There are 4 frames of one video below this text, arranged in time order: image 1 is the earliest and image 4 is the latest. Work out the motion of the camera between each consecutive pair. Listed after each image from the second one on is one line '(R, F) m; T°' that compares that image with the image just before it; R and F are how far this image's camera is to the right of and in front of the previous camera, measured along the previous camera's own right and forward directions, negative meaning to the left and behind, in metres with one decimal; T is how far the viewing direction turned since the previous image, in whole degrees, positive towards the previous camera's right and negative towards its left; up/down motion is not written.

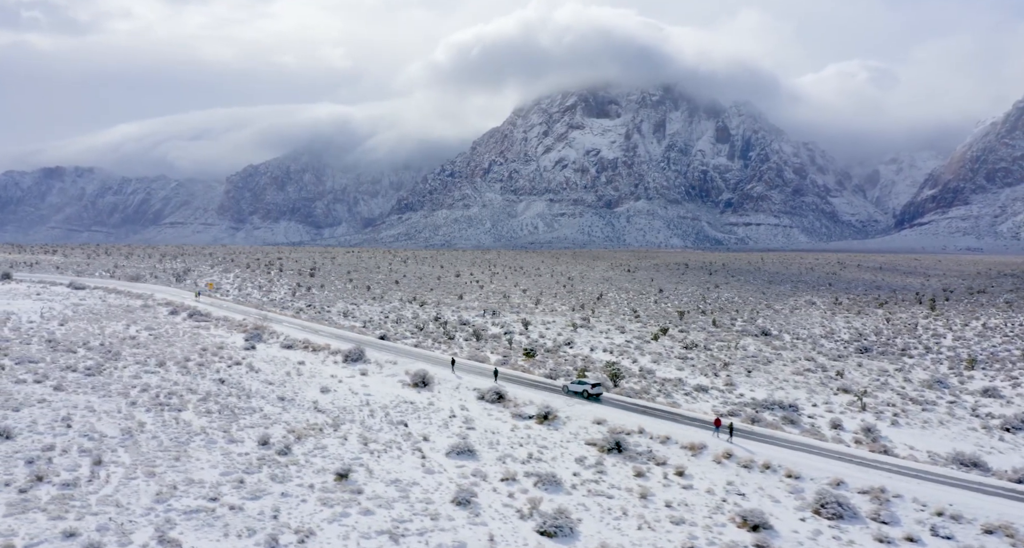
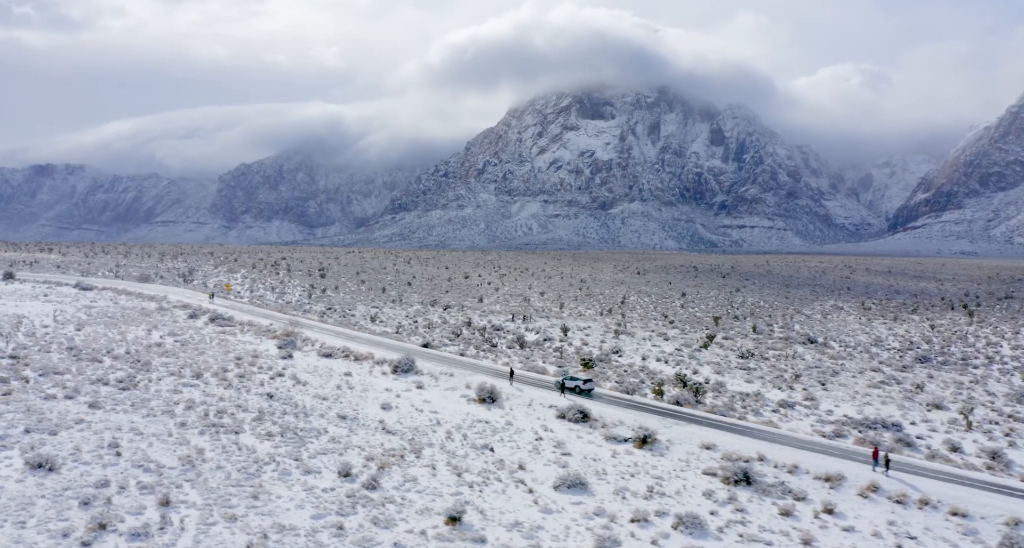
(-2.7, +2.1) m; +1°
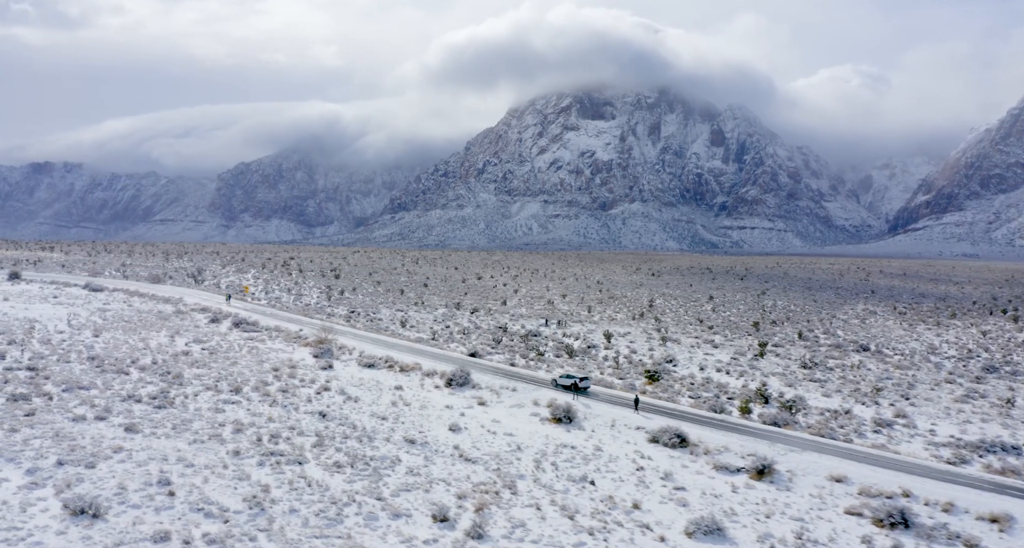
(-2.3, +2.1) m; 0°
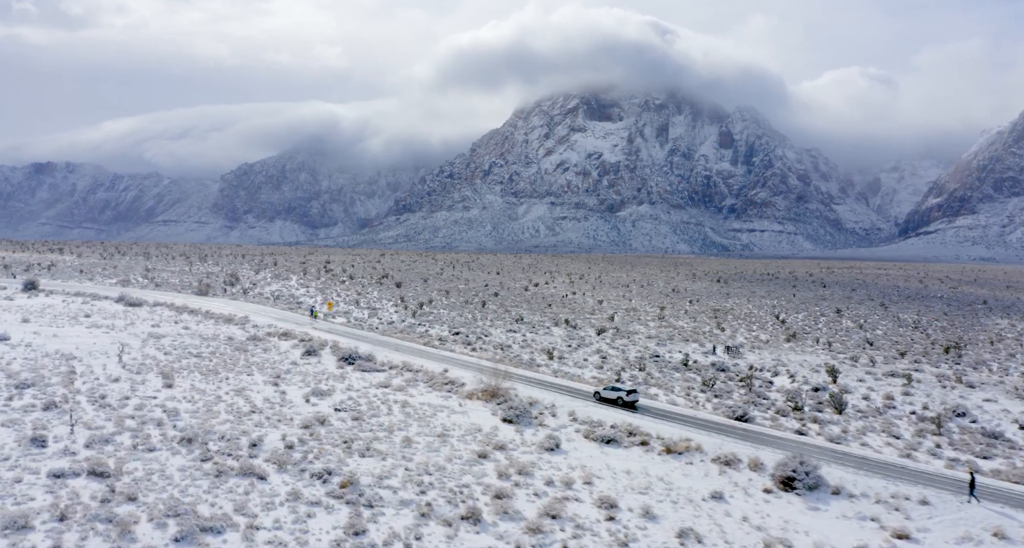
(-7.7, +8.8) m; 0°
